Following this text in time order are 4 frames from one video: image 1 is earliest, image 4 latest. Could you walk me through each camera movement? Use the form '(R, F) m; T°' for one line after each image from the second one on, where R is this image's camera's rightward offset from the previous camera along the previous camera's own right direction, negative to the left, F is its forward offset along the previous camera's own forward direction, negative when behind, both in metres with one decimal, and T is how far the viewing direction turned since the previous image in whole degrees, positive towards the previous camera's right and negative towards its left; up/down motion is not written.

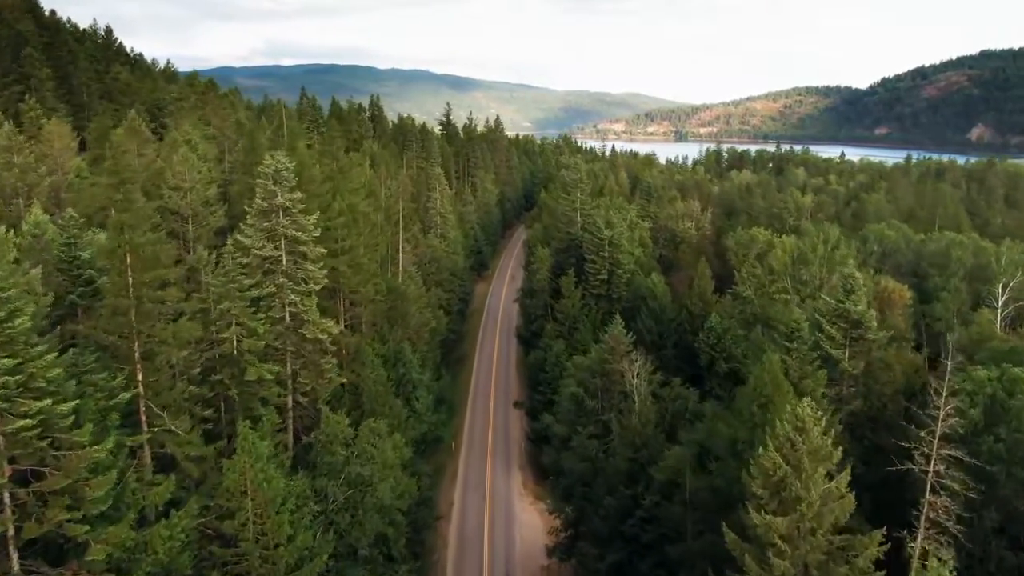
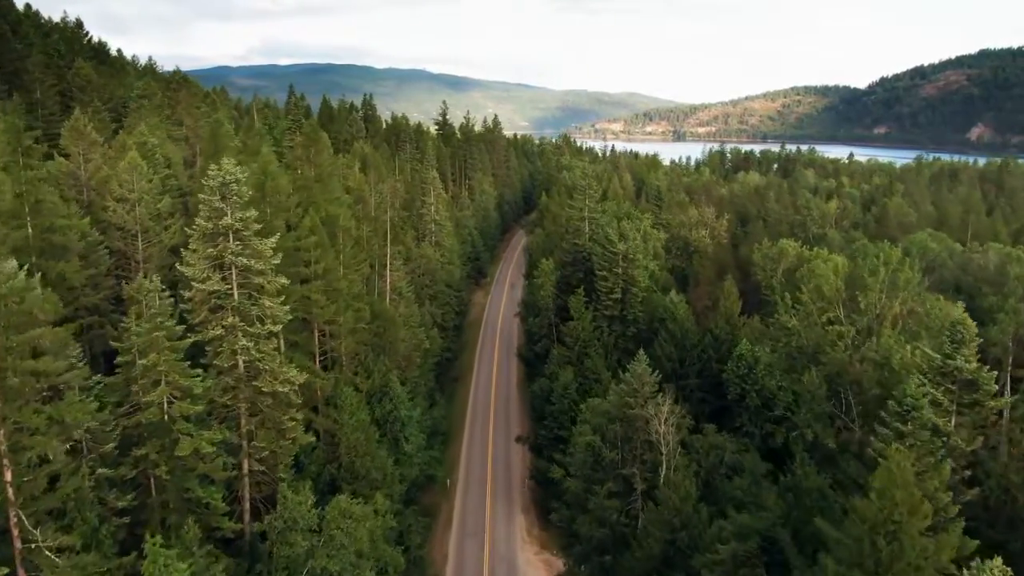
(-0.4, +6.9) m; 0°
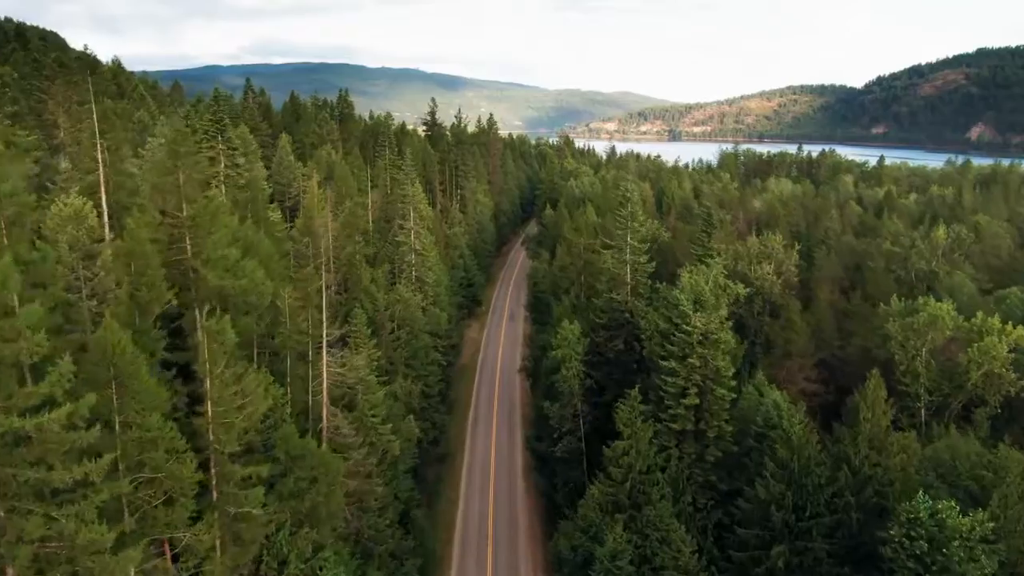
(-1.0, +20.5) m; +1°
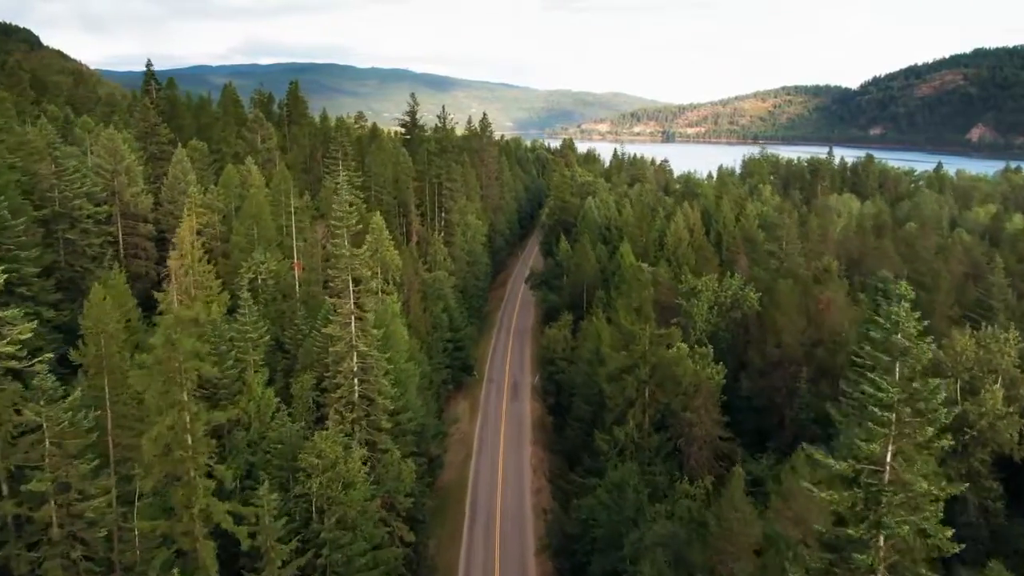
(-1.5, +29.6) m; +1°
